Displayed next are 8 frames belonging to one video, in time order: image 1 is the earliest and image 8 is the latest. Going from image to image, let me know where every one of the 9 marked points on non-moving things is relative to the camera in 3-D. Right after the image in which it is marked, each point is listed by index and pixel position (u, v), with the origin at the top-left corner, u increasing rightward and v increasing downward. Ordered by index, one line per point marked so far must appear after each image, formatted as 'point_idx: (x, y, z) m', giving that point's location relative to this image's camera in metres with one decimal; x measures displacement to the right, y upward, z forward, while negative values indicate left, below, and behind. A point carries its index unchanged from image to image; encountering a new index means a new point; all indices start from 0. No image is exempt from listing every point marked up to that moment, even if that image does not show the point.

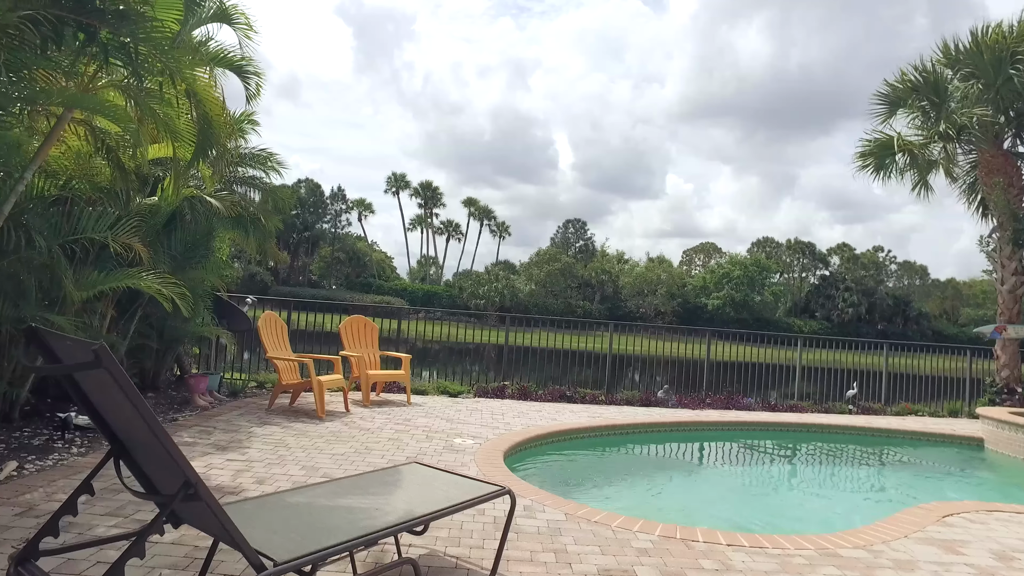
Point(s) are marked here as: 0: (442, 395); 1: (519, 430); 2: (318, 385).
0: (-1.0, -1.5, +9.1) m
1: (+0.1, -1.5, +6.8) m
2: (-1.9, -1.0, +6.4) m
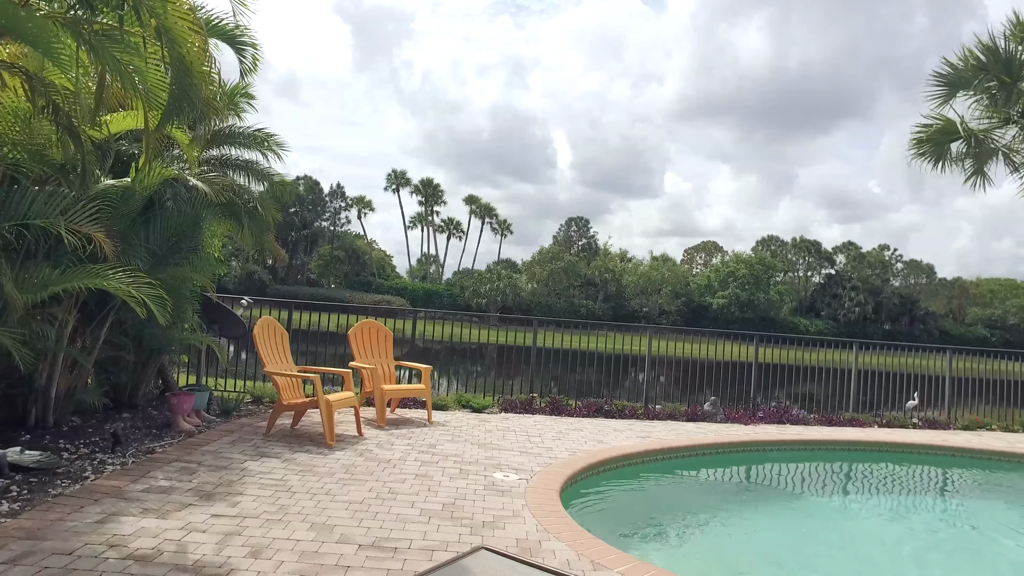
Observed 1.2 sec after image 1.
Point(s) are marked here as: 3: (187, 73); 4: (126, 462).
0: (-0.6, -1.5, +8.0) m
1: (+0.5, -1.5, +5.7) m
2: (-1.5, -1.0, +5.3) m
3: (-1.8, +1.2, +3.6) m
4: (-2.5, -1.1, +4.3) m
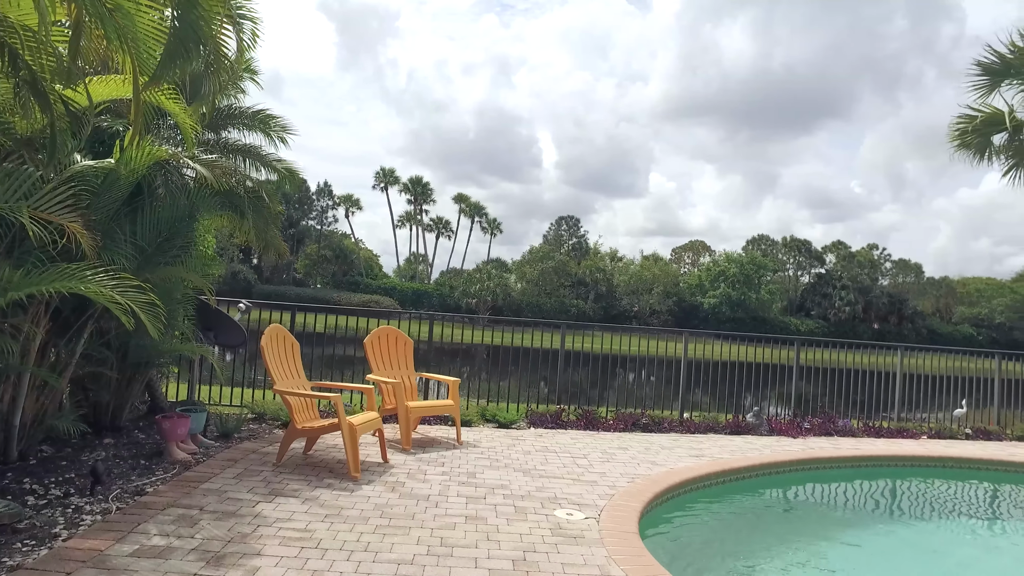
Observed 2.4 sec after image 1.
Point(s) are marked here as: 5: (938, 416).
0: (-0.2, -1.5, +7.2) m
1: (+0.9, -1.5, +5.0) m
2: (-1.1, -1.0, +4.5) m
3: (-1.4, +1.2, +2.8) m
4: (-2.1, -1.2, +3.4) m
5: (+6.9, -2.0, +10.3) m
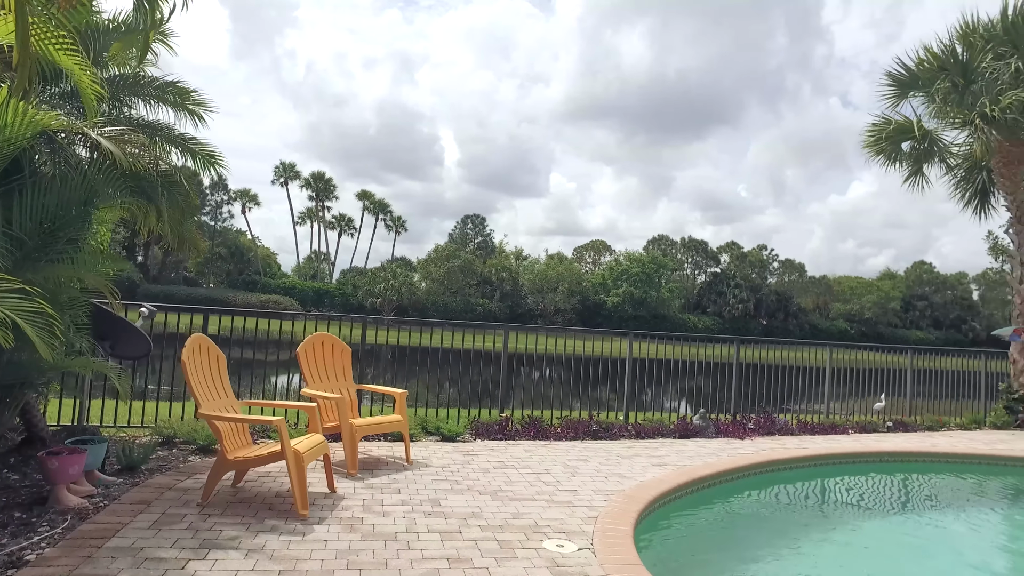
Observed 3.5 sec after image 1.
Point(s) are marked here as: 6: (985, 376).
0: (-0.8, -1.5, +6.6) m
1: (+0.7, -1.5, +4.5) m
2: (-1.3, -1.0, +3.8) m
3: (-1.3, +1.2, +2.0) m
4: (-2.1, -1.2, +2.6) m
5: (+5.8, -2.0, +10.7) m
6: (+8.5, -1.6, +11.7) m
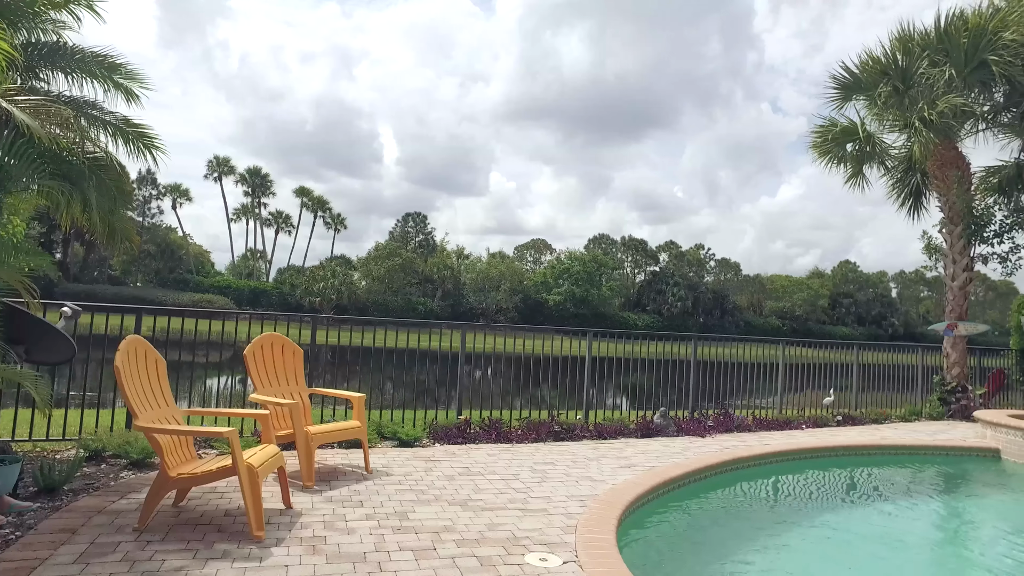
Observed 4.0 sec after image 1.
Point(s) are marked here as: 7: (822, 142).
0: (-1.2, -1.5, +6.2) m
1: (+0.5, -1.5, +4.3) m
2: (-1.4, -1.0, +3.4) m
3: (-1.2, +1.2, +1.6) m
4: (-2.1, -1.2, +2.1) m
5: (+5.0, -1.9, +10.9) m
6: (+7.7, -1.5, +12.1) m
7: (+5.9, +2.8, +12.3) m
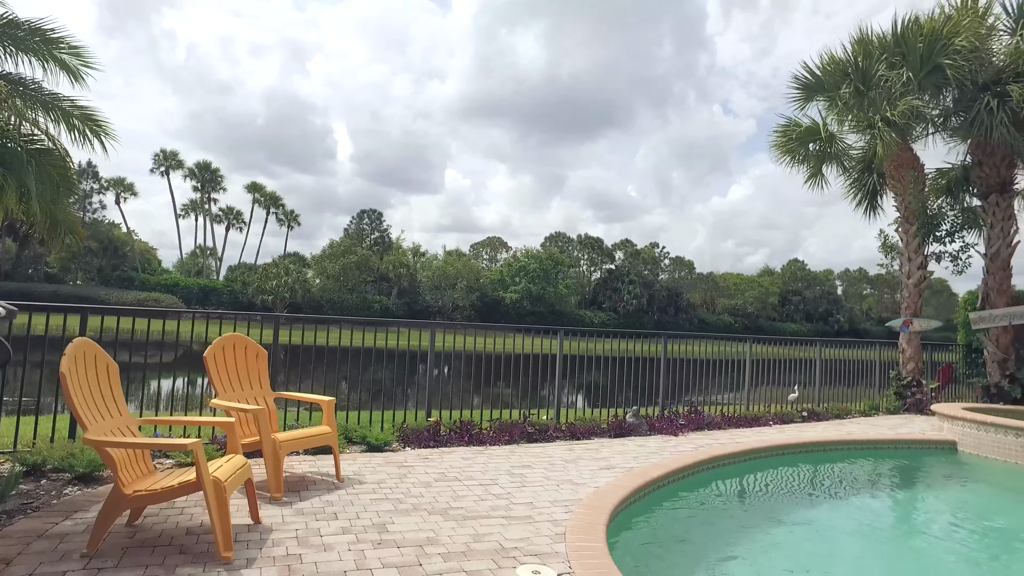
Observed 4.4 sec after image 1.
0: (-1.4, -1.5, +5.9) m
1: (+0.4, -1.5, +4.1) m
2: (-1.4, -1.0, +3.1) m
3: (-1.1, +1.2, +1.3) m
4: (-2.0, -1.1, +1.8) m
5: (+4.5, -1.9, +11.1) m
6: (+7.0, -1.5, +12.4) m
7: (+5.2, +2.8, +12.4) m
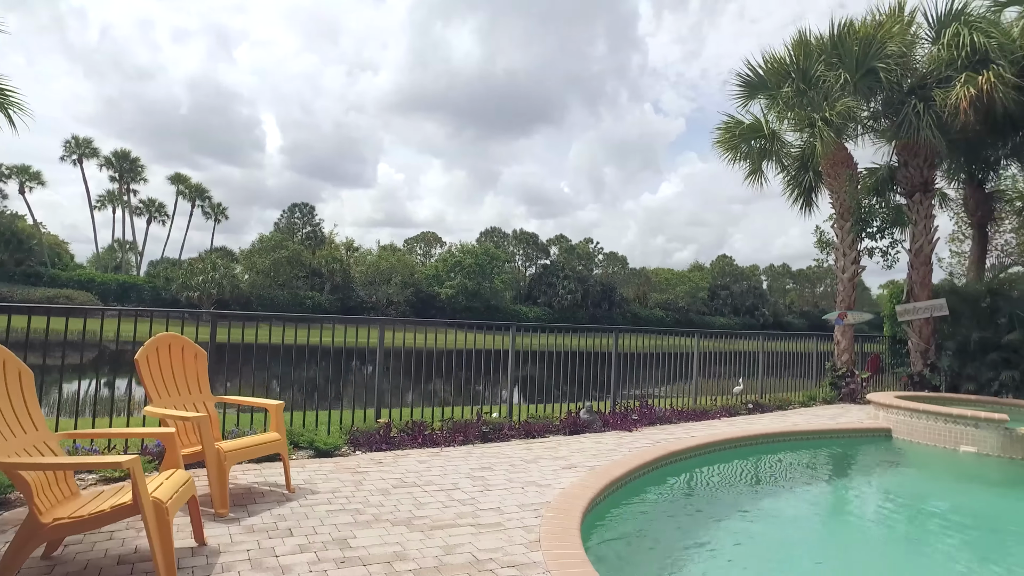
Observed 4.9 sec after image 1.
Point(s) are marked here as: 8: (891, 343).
0: (-1.7, -1.4, +5.6) m
1: (+0.2, -1.4, +3.9) m
2: (-1.5, -0.9, +2.7) m
3: (-1.1, +1.2, +1.0) m
4: (-2.0, -1.1, +1.3) m
5: (+3.6, -1.8, +11.2) m
6: (+6.0, -1.4, +12.8) m
7: (+4.2, +2.9, +12.6) m
8: (+8.4, -1.2, +14.4) m
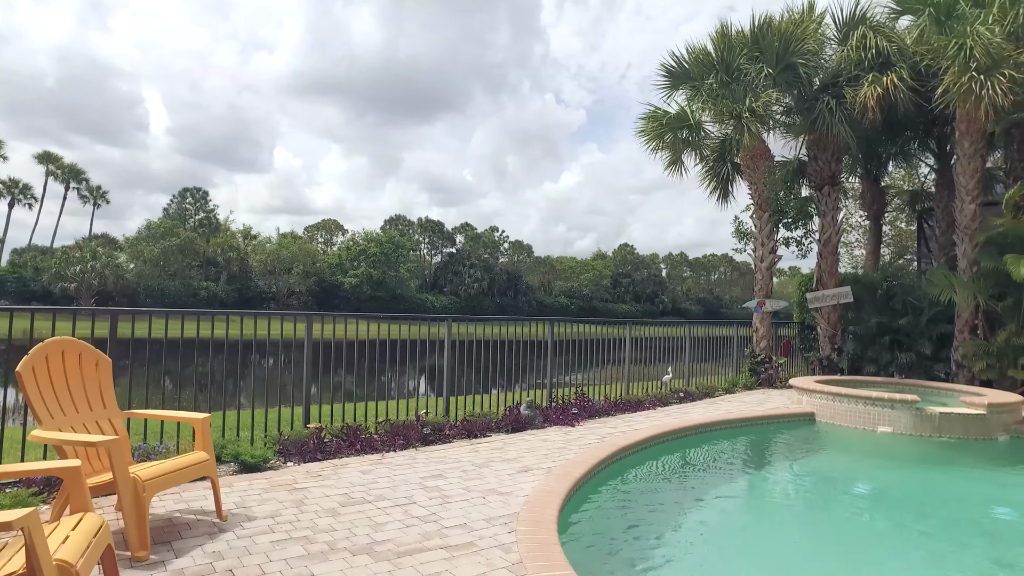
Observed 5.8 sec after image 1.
0: (-2.1, -1.4, +4.9) m
1: (0.0, -1.4, +3.6) m
2: (-1.4, -0.9, +2.1) m
3: (-0.8, +1.2, +0.4) m
4: (-1.8, -1.1, +0.7) m
5: (+2.4, -1.6, +11.3) m
6: (+4.5, -1.1, +13.2) m
7: (+2.7, +3.1, +12.7) m
8: (+6.7, -0.9, +15.0) m
